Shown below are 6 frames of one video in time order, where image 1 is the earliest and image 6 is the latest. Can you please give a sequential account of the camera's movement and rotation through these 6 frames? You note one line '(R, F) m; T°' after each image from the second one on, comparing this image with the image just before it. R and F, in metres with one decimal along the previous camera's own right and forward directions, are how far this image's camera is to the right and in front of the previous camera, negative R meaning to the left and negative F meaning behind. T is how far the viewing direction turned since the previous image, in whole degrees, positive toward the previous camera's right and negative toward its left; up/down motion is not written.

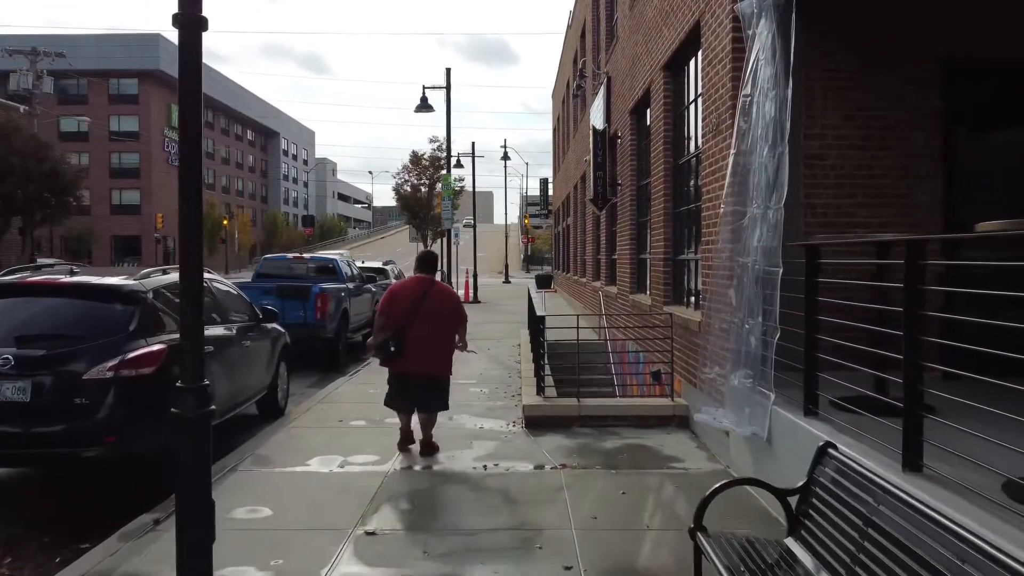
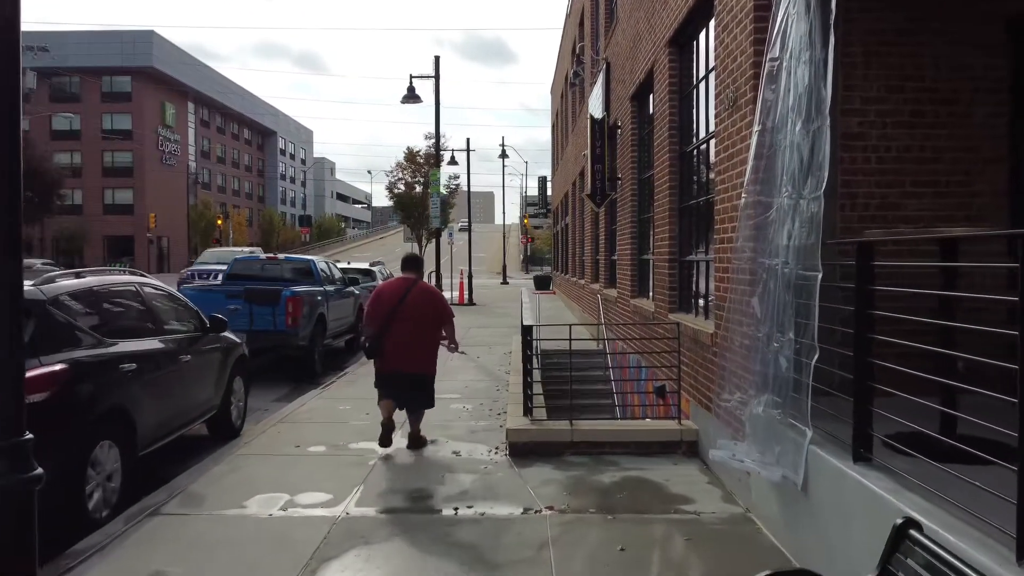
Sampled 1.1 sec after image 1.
(+0.1, +1.0) m; 0°
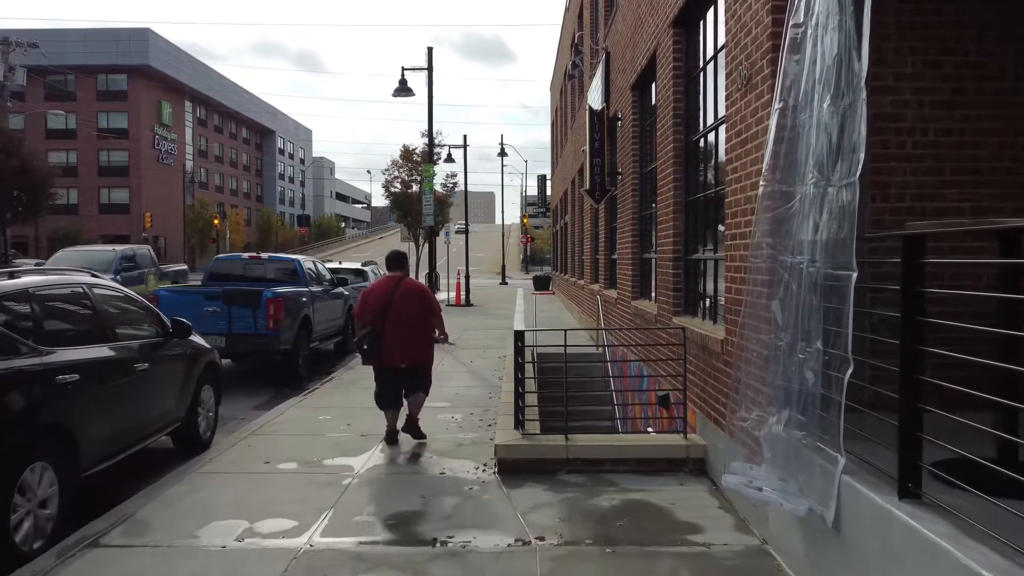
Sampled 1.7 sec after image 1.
(+0.1, +0.6) m; 0°
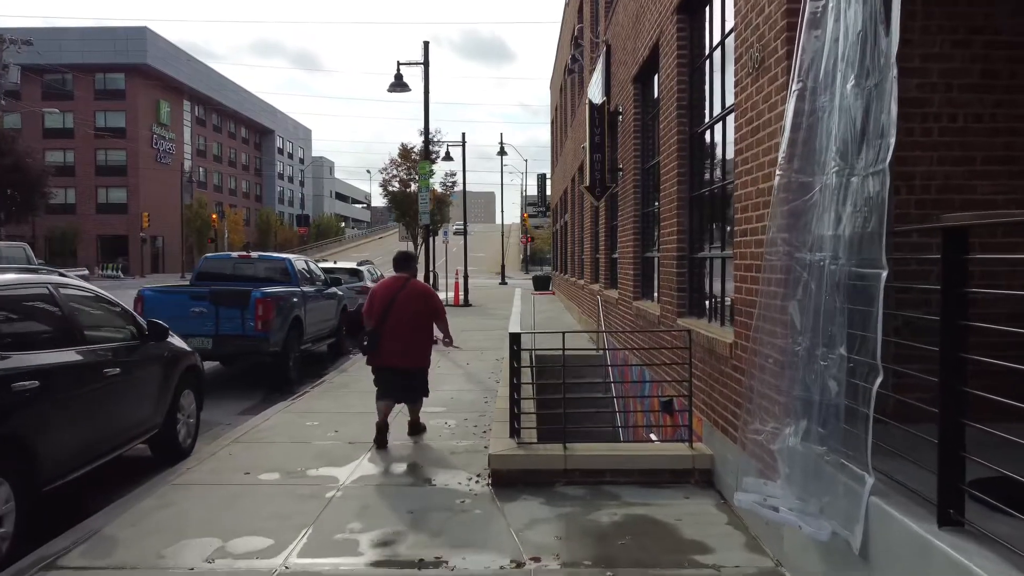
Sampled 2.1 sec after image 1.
(0.0, +0.4) m; 0°
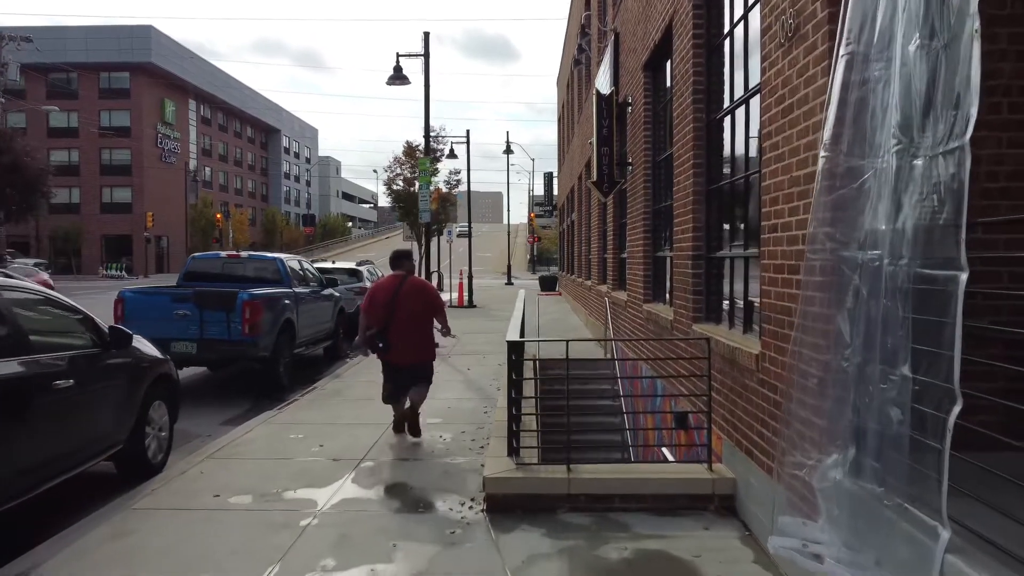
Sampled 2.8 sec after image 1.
(+0.1, +0.6) m; -1°
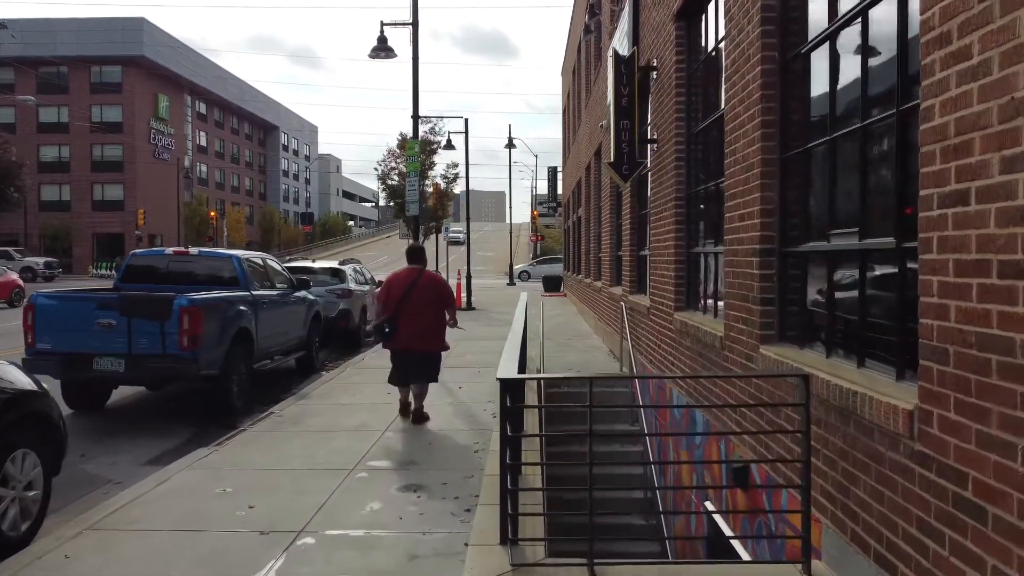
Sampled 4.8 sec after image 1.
(0.0, +1.8) m; 0°
